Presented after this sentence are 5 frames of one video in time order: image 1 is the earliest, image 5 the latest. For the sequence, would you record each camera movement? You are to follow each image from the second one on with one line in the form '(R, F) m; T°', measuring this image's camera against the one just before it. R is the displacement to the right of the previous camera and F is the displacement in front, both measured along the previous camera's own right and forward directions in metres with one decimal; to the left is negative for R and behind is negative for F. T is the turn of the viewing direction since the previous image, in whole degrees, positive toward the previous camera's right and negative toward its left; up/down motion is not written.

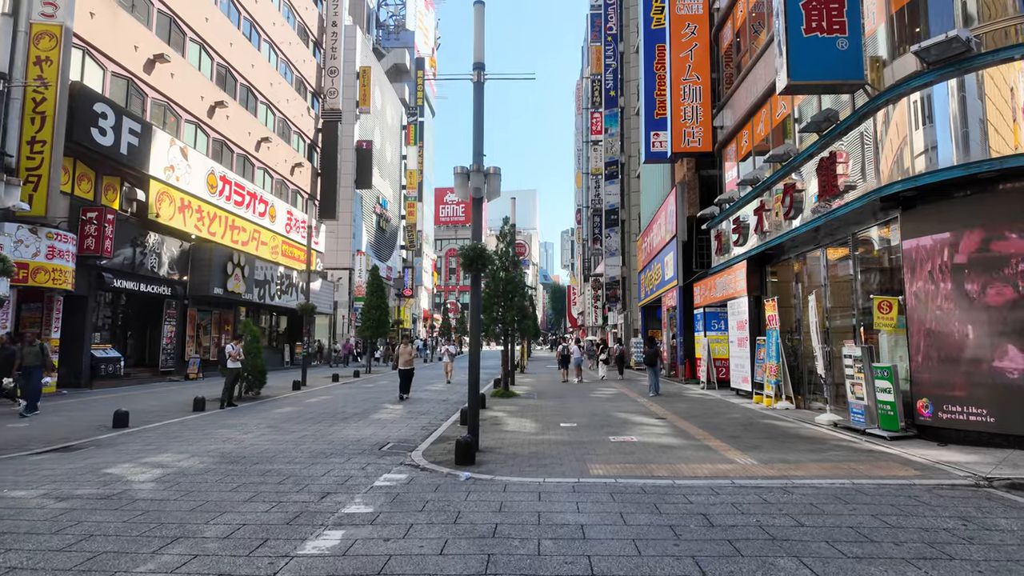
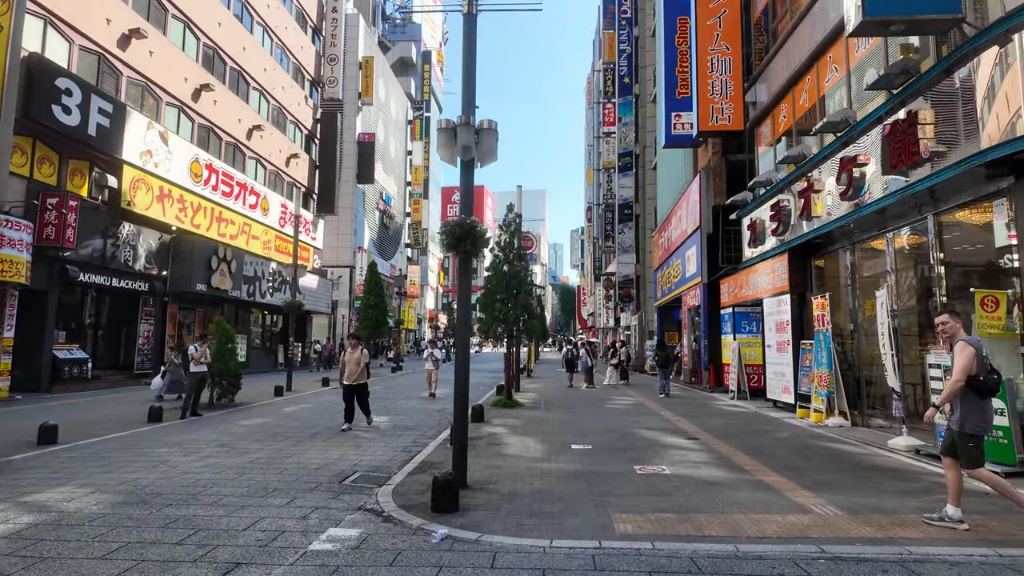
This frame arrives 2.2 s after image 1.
(+0.1, +2.0) m; -1°
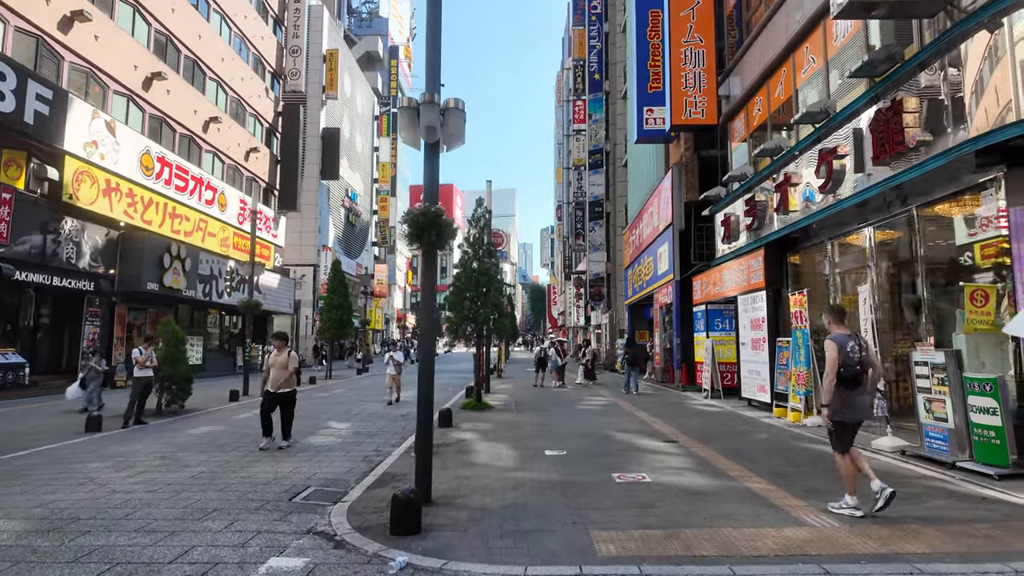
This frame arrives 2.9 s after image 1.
(0.0, +0.6) m; +3°
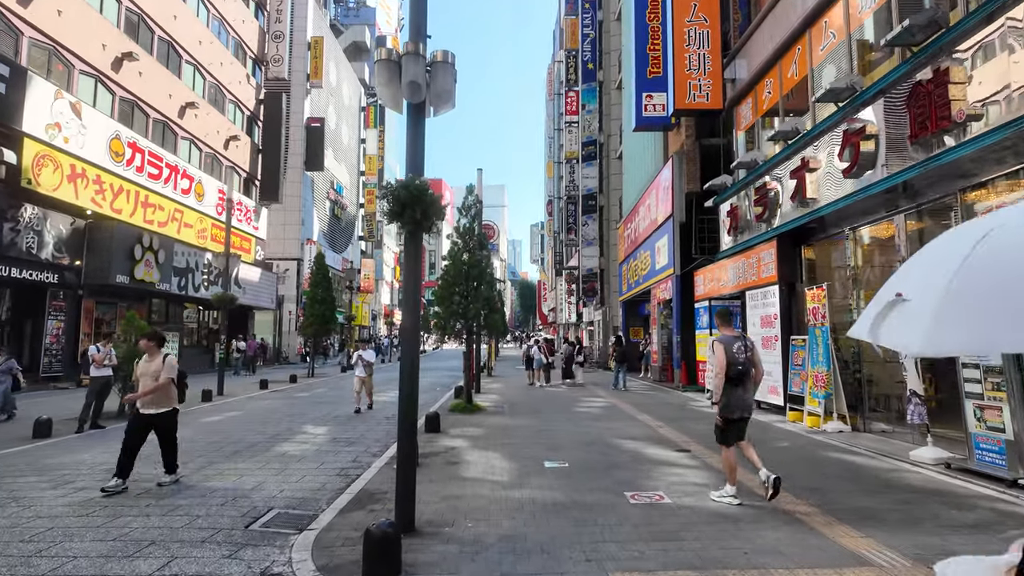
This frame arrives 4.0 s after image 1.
(-0.1, +1.0) m; +1°
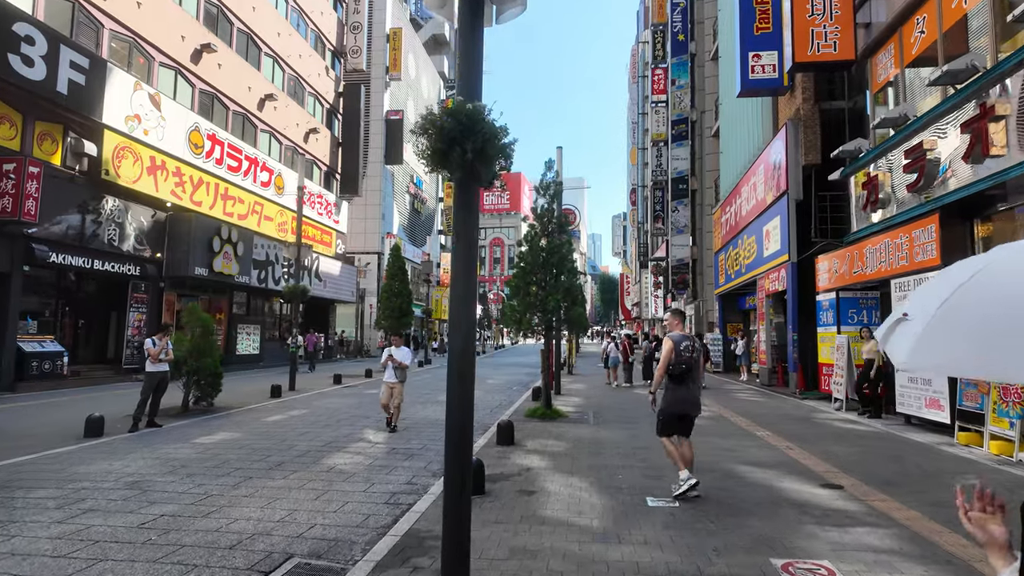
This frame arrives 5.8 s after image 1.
(-0.1, +1.7) m; -8°
